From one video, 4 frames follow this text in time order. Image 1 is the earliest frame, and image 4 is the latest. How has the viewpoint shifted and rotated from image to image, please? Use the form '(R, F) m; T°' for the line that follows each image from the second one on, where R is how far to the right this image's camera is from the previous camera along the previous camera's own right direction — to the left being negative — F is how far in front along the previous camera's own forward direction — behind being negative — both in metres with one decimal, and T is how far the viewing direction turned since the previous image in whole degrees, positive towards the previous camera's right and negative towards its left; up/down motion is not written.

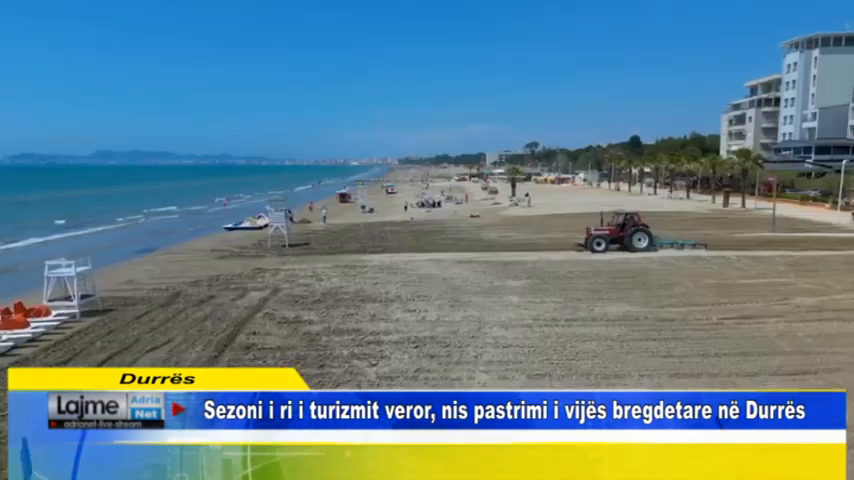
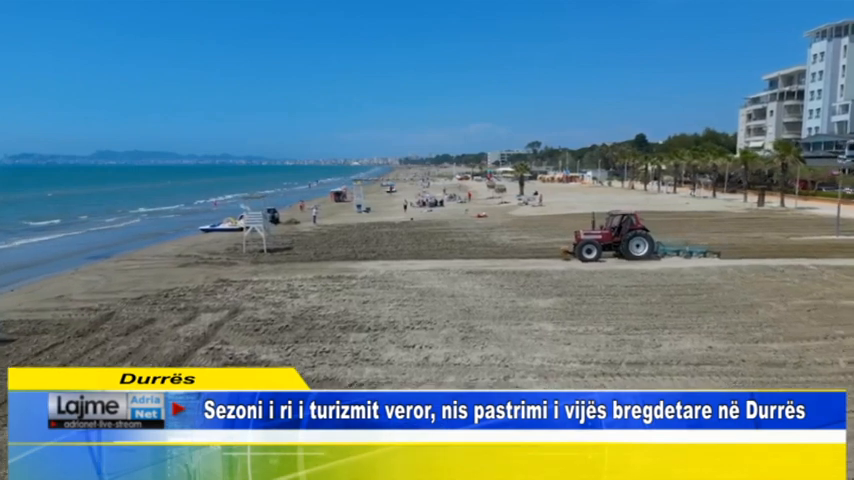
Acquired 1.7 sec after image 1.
(-0.1, +4.3) m; 0°
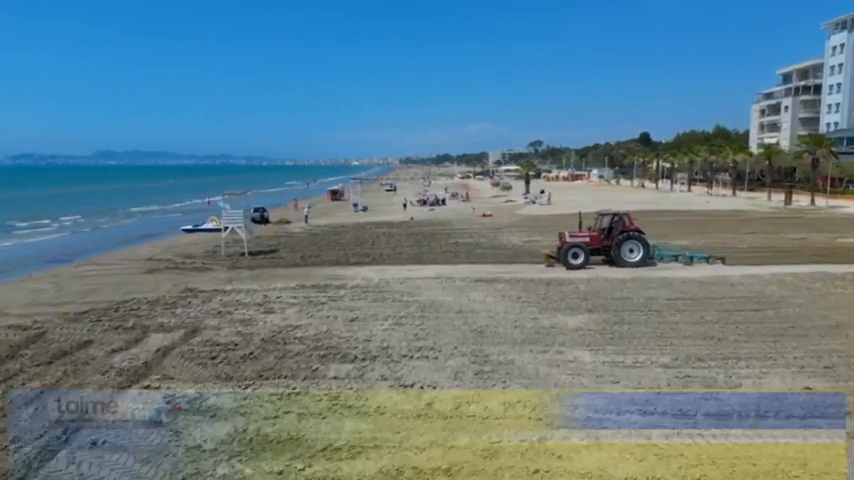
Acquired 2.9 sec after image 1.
(0.0, +2.8) m; 0°
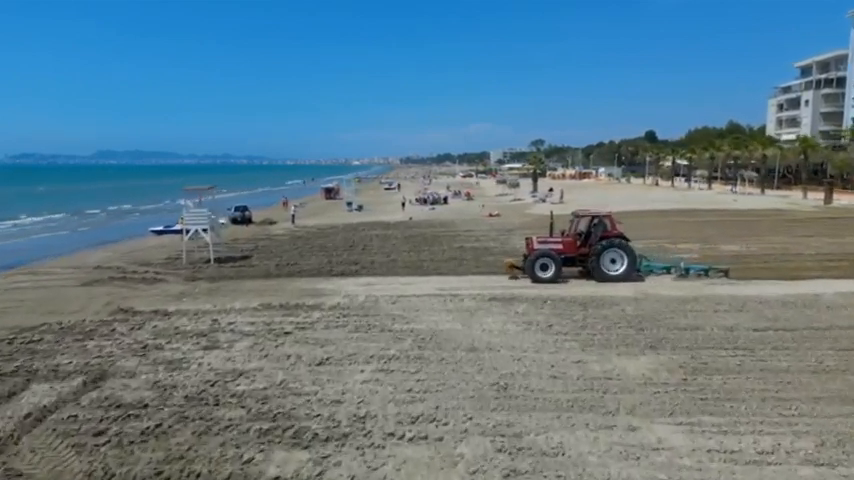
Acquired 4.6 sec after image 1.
(0.0, +3.6) m; 0°
